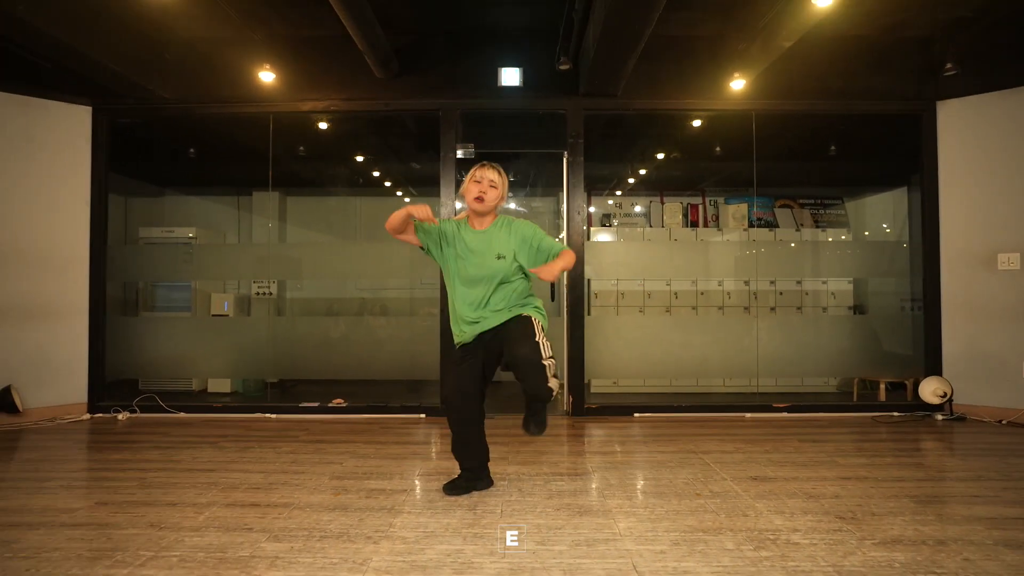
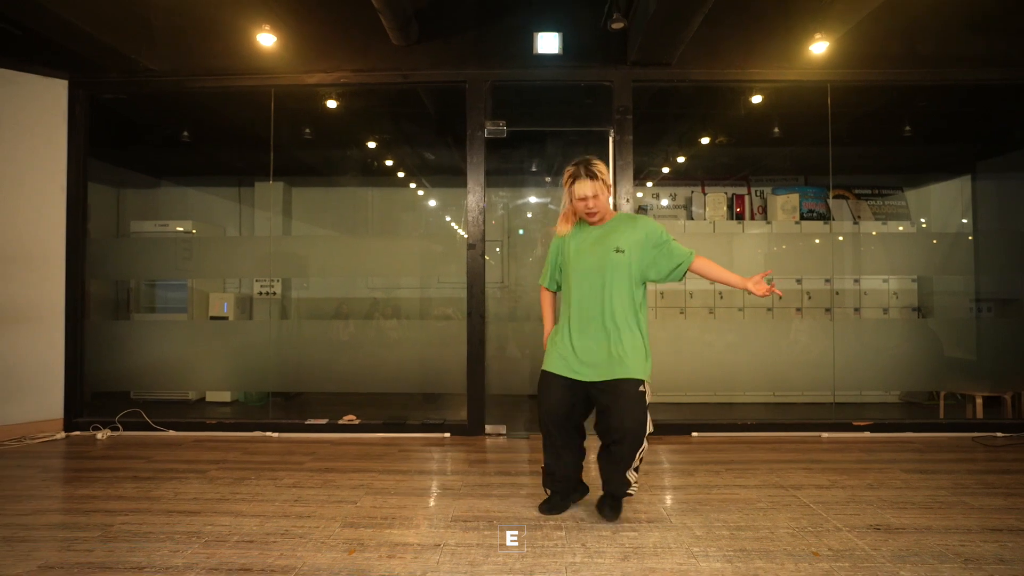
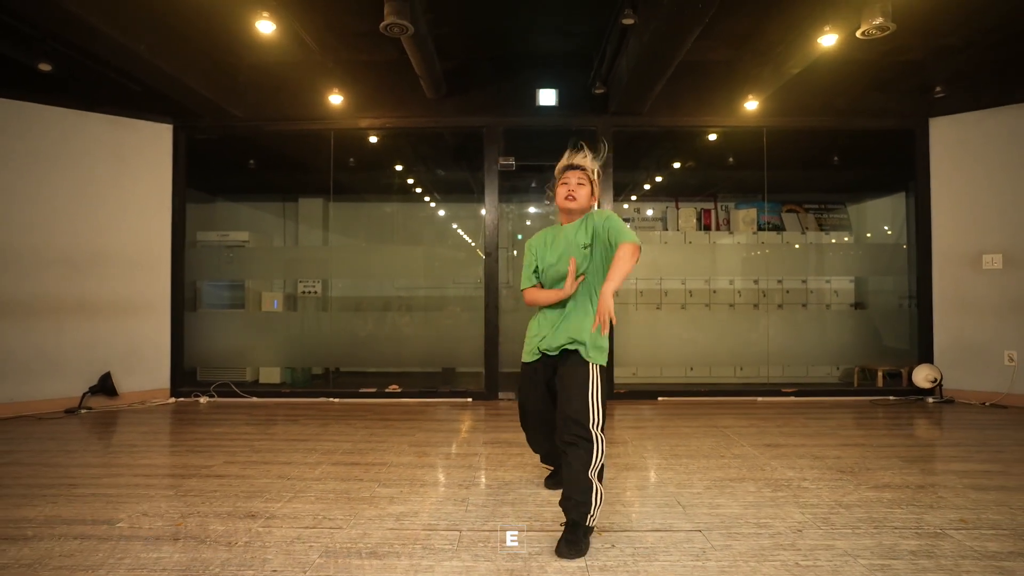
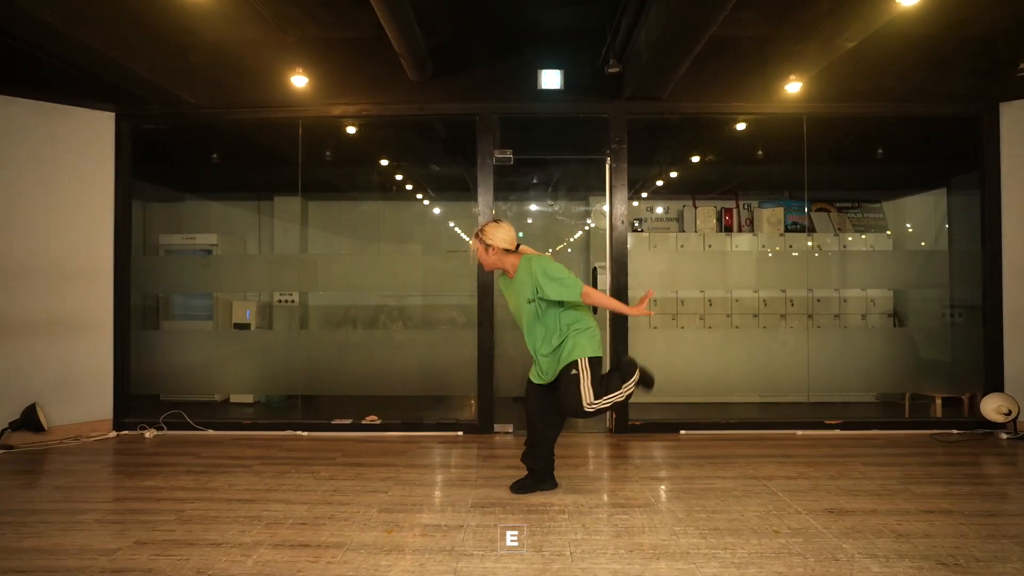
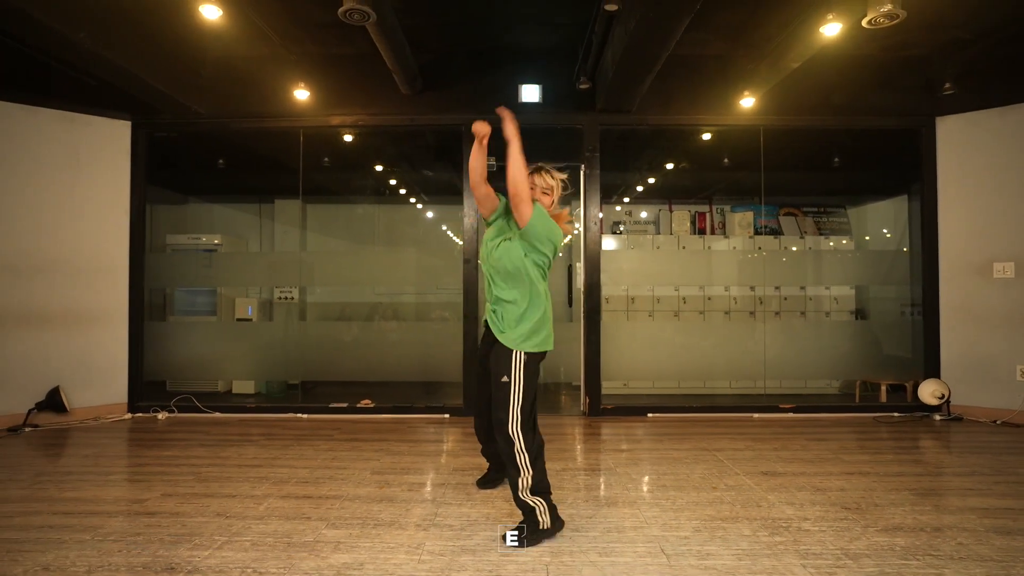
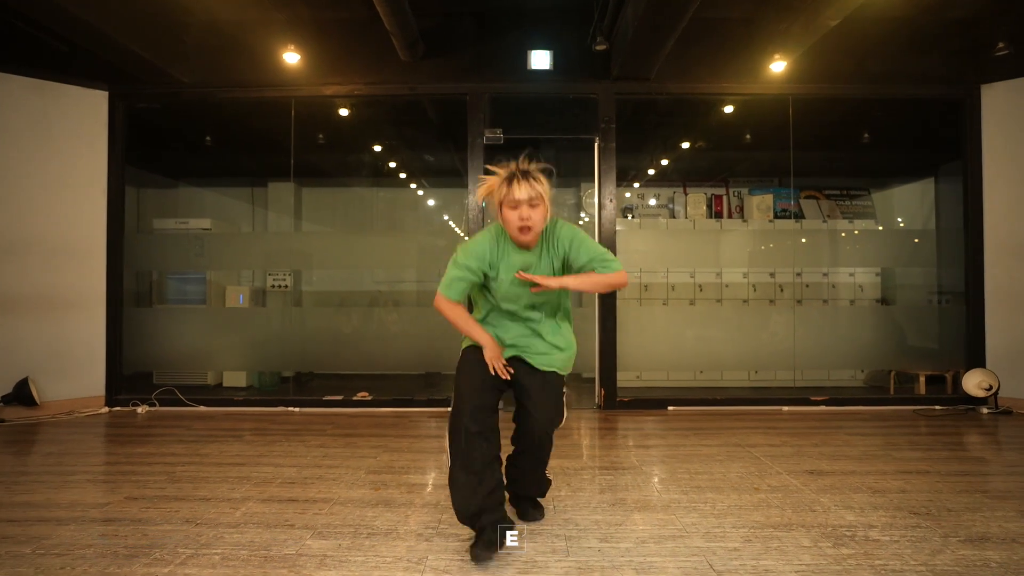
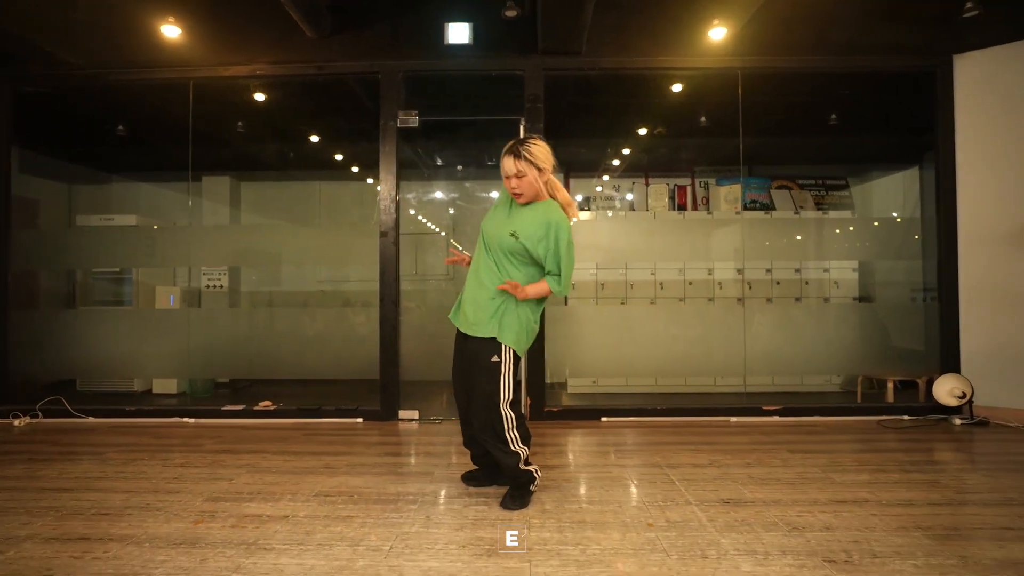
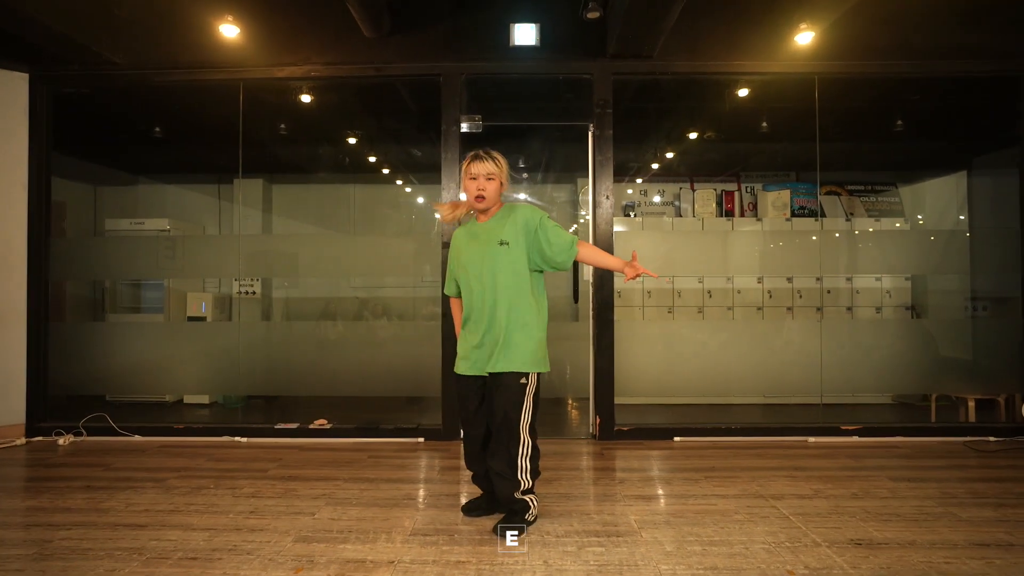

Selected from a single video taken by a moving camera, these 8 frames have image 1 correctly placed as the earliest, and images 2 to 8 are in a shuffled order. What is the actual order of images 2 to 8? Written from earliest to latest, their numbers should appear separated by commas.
5, 6, 3, 4, 8, 2, 7
